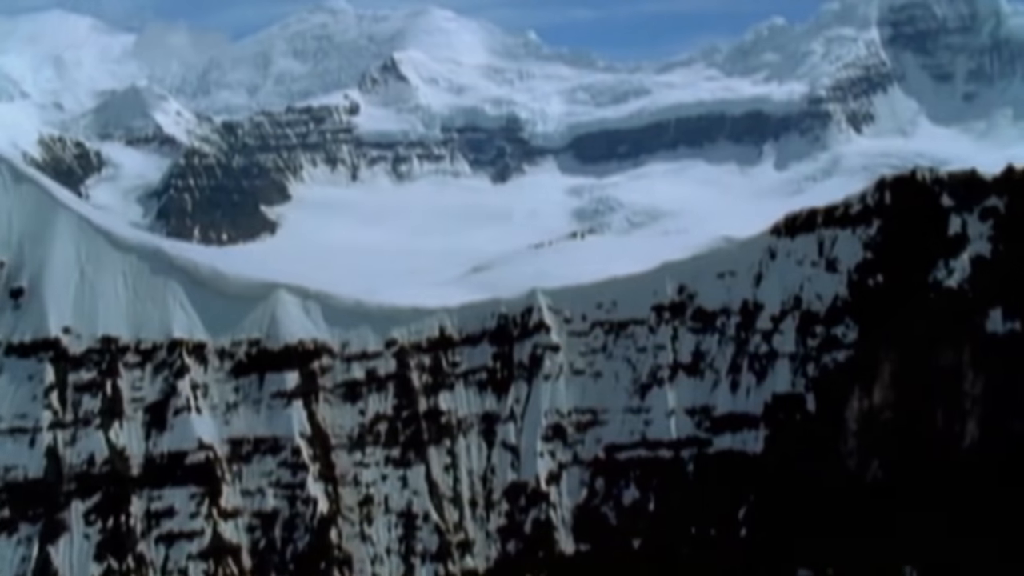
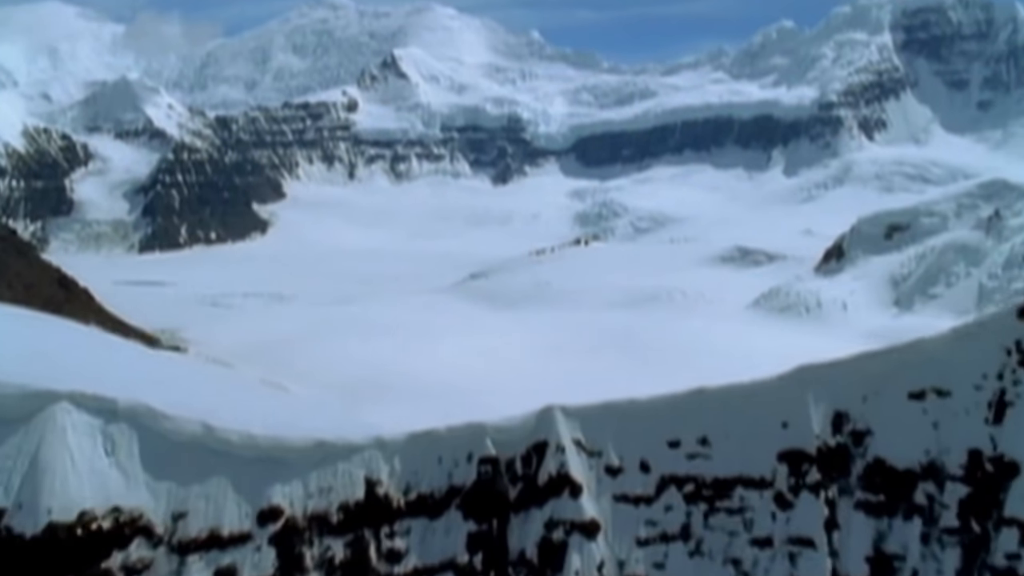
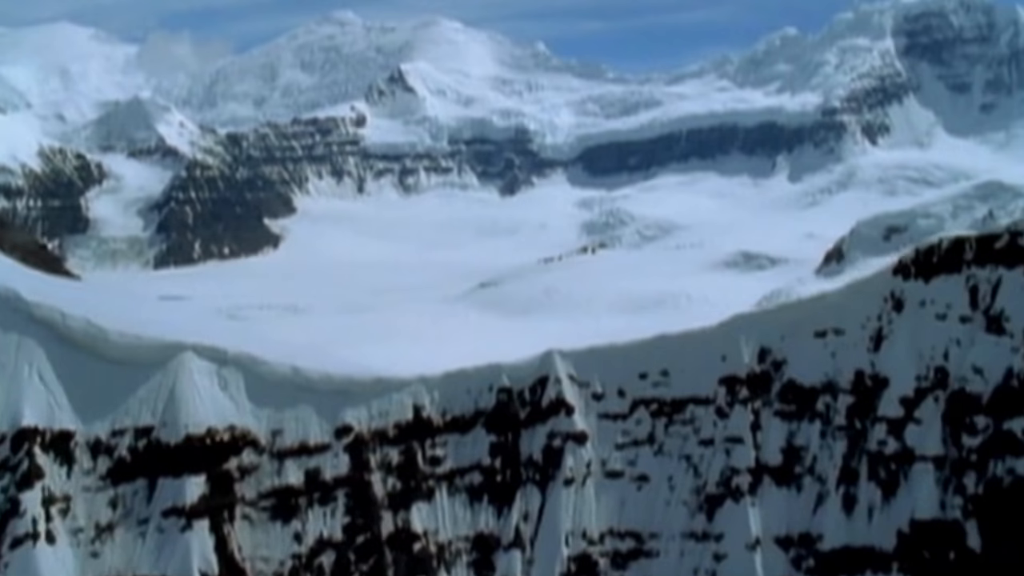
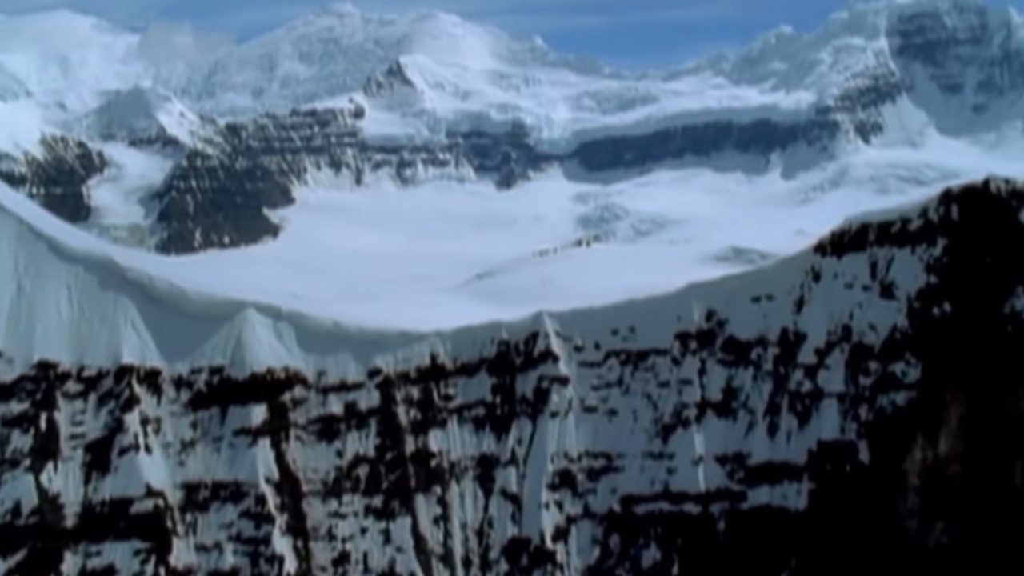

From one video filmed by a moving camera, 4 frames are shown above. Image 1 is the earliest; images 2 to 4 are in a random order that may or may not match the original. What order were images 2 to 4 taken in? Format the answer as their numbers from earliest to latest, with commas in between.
4, 3, 2
